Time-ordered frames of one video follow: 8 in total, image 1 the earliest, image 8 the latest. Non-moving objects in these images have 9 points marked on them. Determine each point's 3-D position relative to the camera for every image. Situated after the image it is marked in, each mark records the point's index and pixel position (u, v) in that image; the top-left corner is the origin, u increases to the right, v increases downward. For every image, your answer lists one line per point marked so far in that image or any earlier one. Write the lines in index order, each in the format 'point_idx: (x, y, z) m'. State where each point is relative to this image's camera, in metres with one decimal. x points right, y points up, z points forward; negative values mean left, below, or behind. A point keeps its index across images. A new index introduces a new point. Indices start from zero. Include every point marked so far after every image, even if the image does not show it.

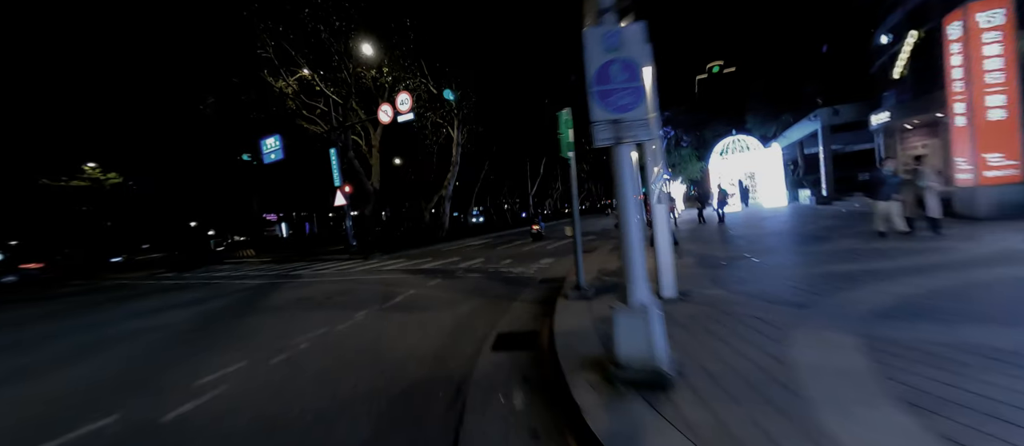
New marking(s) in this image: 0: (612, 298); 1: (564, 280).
0: (+2.2, -1.7, +7.5) m
1: (+1.7, -1.9, +11.0) m
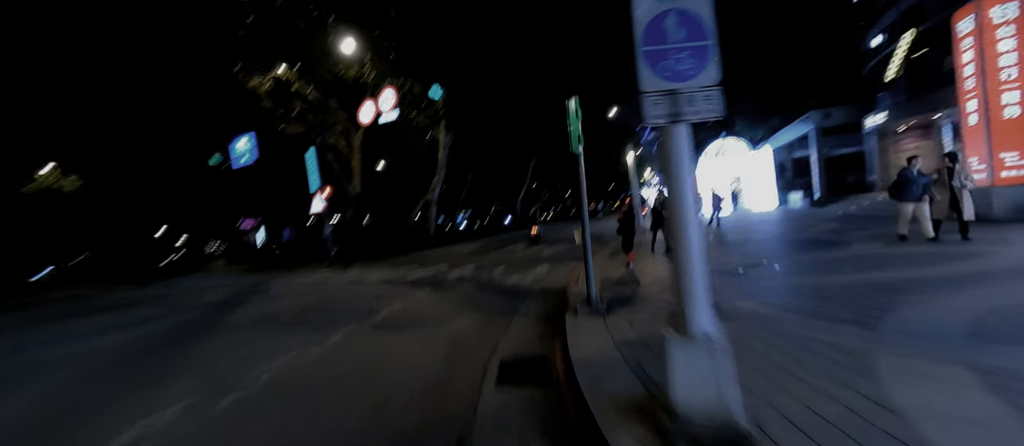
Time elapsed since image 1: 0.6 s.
0: (+2.2, -1.8, +6.5) m
1: (+1.6, -2.1, +10.0) m
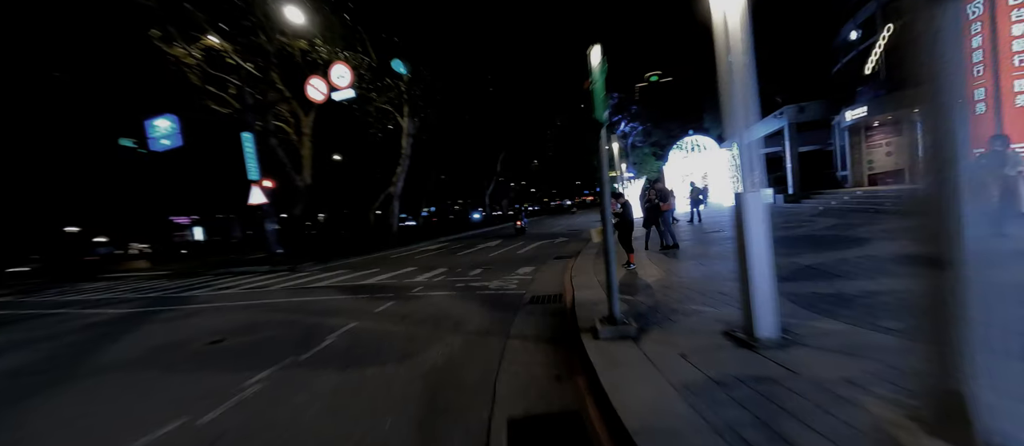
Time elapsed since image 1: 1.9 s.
0: (+2.3, -1.7, +4.9) m
1: (+1.3, -1.9, +8.3) m
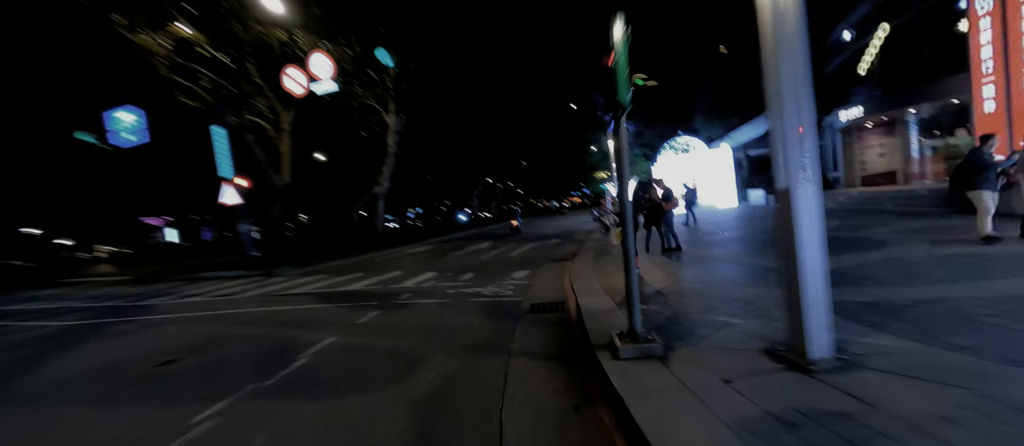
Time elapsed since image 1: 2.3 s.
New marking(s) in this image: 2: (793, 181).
0: (+2.4, -1.7, +4.2) m
1: (+1.3, -1.9, +7.5) m
2: (+3.1, +0.5, +3.7) m
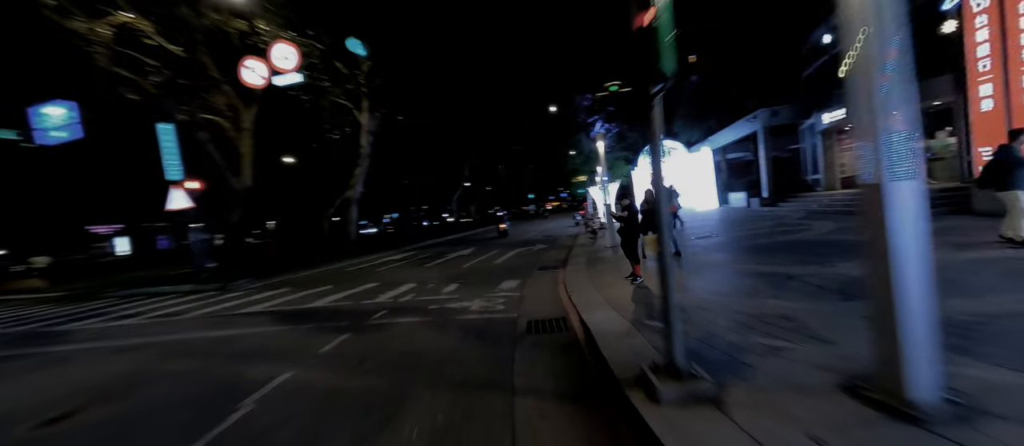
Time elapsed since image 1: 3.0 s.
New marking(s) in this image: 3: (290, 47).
0: (+2.5, -1.7, +3.3) m
1: (+1.2, -2.0, +6.5) m
2: (+3.2, +0.4, +2.9) m
3: (-9.3, +7.3, +14.1) m
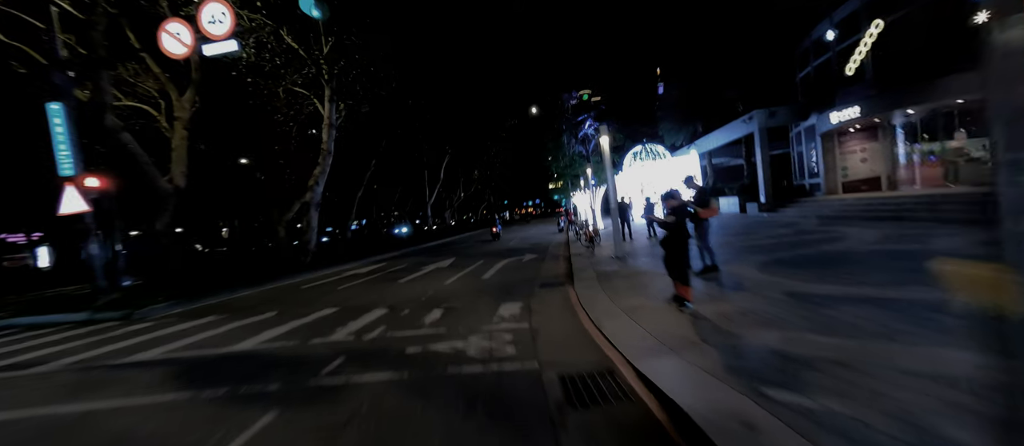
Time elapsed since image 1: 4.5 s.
0: (+3.1, -1.8, +1.1) m
1: (+1.6, -2.2, +4.3) m
2: (+3.9, +0.4, +0.8) m
3: (-9.5, +7.0, +11.2) m
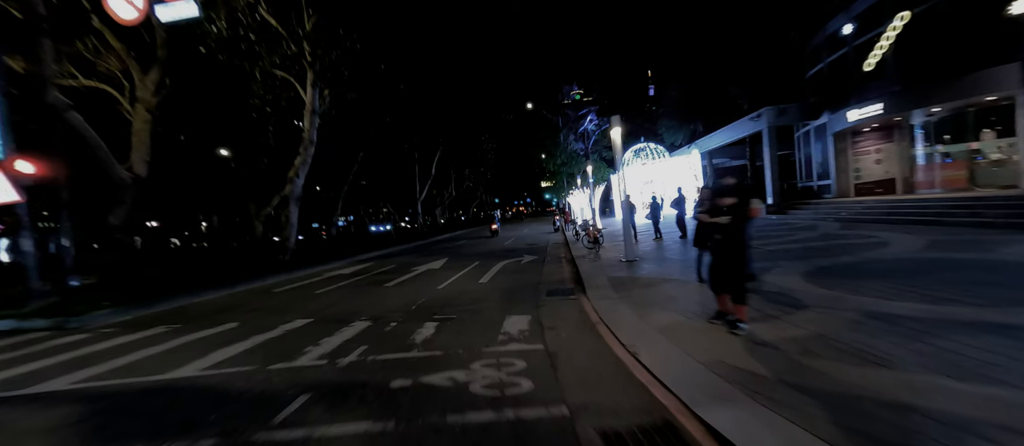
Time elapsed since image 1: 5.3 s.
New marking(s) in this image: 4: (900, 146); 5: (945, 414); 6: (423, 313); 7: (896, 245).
0: (+3.5, -1.8, -0.1) m
1: (+1.9, -2.2, +3.0) m
2: (+4.3, +0.3, -0.4) m
3: (-9.3, +7.2, +9.6) m
4: (+19.3, +3.8, +16.8) m
5: (+3.8, -1.8, +3.2) m
6: (-2.2, -2.2, +8.7) m
7: (+10.5, -0.6, +9.4) m
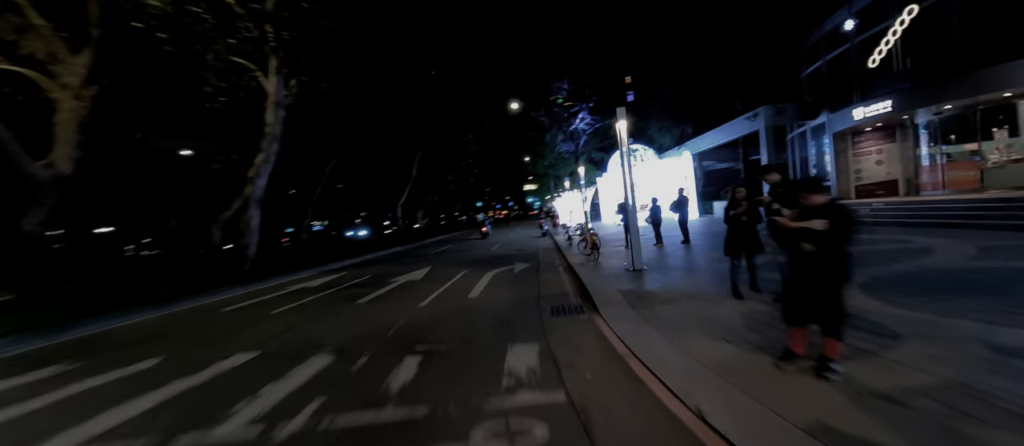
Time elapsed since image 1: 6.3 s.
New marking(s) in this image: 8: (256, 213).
0: (+3.9, -1.8, -1.4) m
1: (+2.2, -2.2, +1.5) m
2: (+4.8, +0.3, -1.7) m
3: (-9.4, +7.0, +7.6) m
4: (+18.8, +3.7, +16.3) m
5: (+4.1, -1.8, +1.8) m
6: (-2.2, -2.4, +7.0) m
7: (+10.5, -0.7, +8.4) m
8: (-14.1, +0.6, +18.8) m
